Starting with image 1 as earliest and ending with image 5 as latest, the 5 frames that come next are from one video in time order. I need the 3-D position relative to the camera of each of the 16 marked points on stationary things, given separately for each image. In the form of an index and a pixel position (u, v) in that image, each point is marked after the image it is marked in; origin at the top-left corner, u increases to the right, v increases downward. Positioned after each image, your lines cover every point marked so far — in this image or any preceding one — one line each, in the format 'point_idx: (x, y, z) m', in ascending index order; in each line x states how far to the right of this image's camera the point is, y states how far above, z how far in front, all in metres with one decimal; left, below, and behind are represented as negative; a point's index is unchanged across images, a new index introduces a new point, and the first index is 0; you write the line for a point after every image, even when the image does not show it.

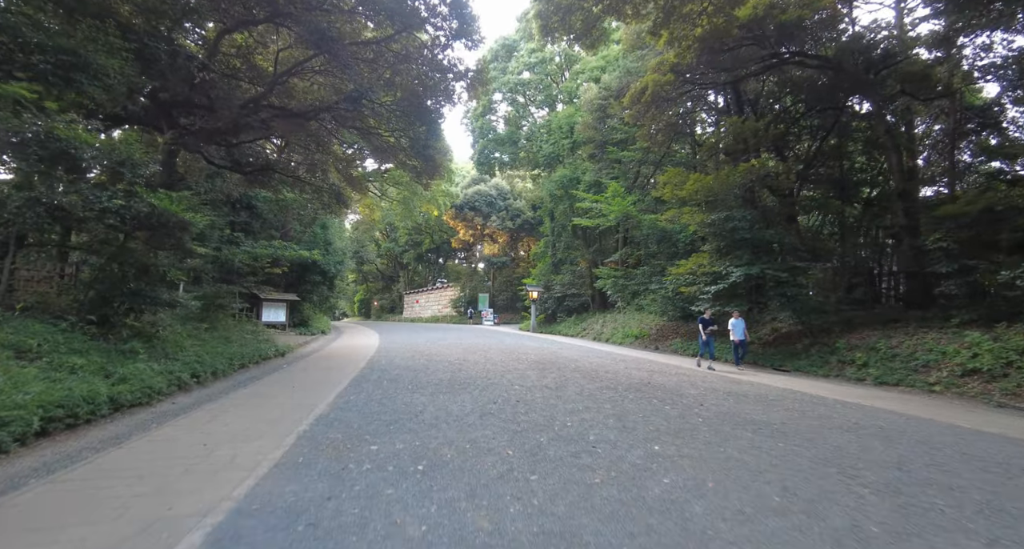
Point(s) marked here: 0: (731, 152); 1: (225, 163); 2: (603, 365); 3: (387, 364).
0: (+6.4, +3.6, +13.7) m
1: (-9.2, +3.5, +15.2) m
2: (+1.8, -1.8, +9.2) m
3: (-2.7, -1.9, +10.0) m
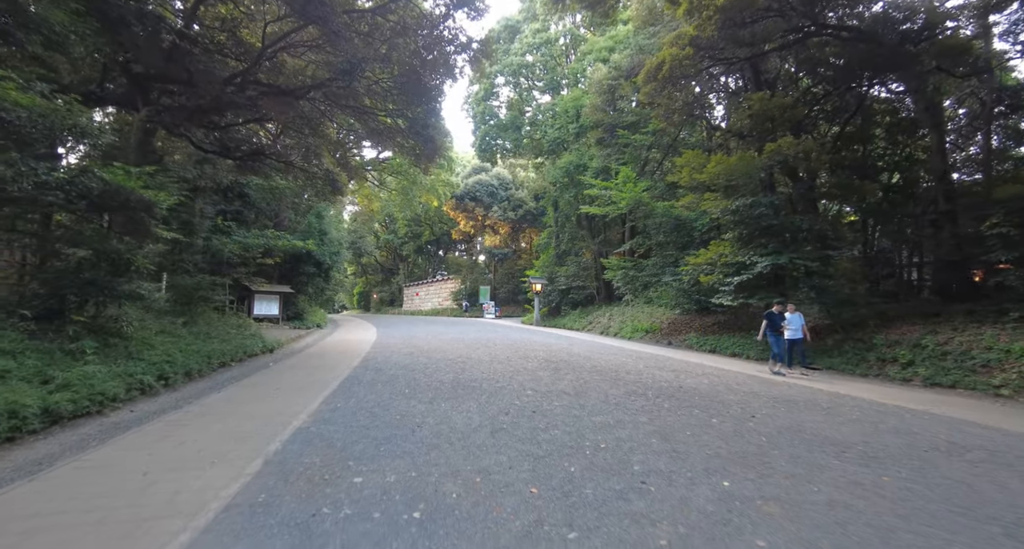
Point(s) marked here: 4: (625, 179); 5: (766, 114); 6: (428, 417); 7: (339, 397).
0: (+6.5, +3.8, +12.7) m
1: (-9.1, +3.8, +14.3) m
2: (+2.0, -1.6, +8.3) m
3: (-2.5, -1.7, +9.2) m
4: (+4.3, +3.6, +17.2) m
5: (+6.5, +4.2, +11.9) m
6: (-0.9, -1.5, +4.8) m
7: (-2.2, -1.6, +6.1) m
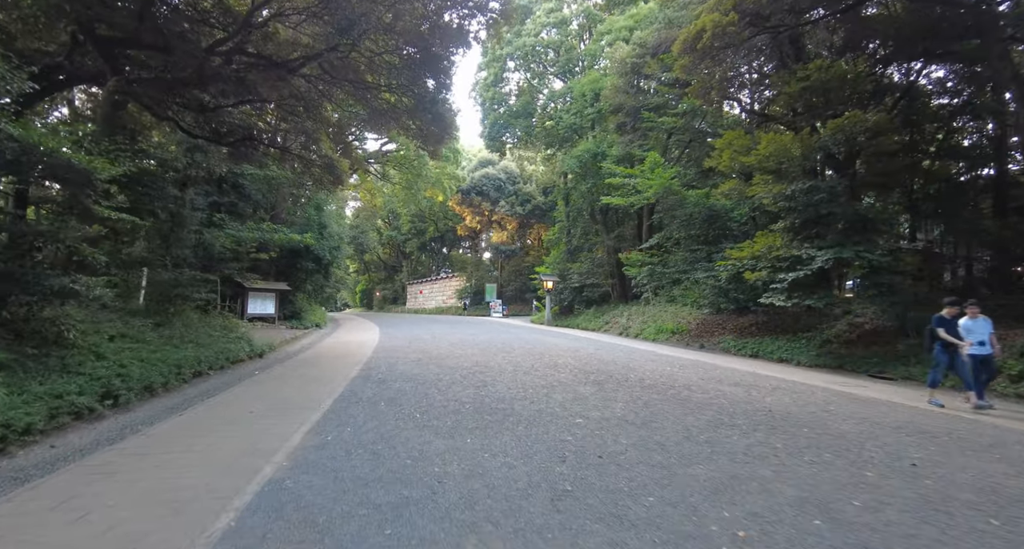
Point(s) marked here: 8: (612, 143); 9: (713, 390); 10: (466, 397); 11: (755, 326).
0: (+7.0, +3.9, +11.3) m
1: (-8.6, +4.0, +12.9) m
2: (+2.4, -1.6, +6.9) m
3: (-2.1, -1.6, +7.8) m
4: (+4.8, +3.7, +15.8) m
5: (+7.0, +4.3, +10.5) m
6: (-0.4, -1.4, +3.4) m
7: (-1.8, -1.5, +4.7) m
8: (+4.2, +5.5, +19.4) m
9: (+2.6, -1.5, +6.0) m
10: (-0.5, -1.5, +5.6) m
11: (+6.9, -1.5, +13.3) m
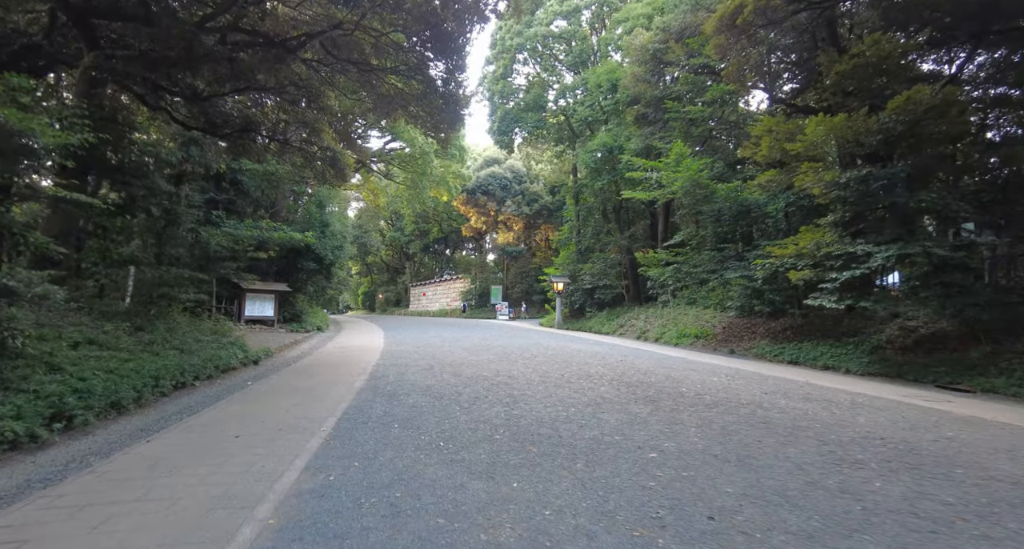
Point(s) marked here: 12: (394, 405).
0: (+7.4, +3.9, +10.3) m
1: (-8.2, +4.0, +12.0) m
2: (+2.8, -1.5, +5.9) m
3: (-1.7, -1.6, +6.8) m
4: (+5.2, +3.7, +14.9) m
5: (+7.4, +4.3, +9.5) m
6: (-0.1, -1.3, +2.4) m
7: (-1.4, -1.5, +3.7) m
8: (+4.6, +5.5, +18.4) m
9: (+3.0, -1.5, +5.1) m
10: (-0.1, -1.4, +4.6) m
11: (+7.3, -1.4, +12.2) m
12: (-1.4, -1.5, +5.4) m
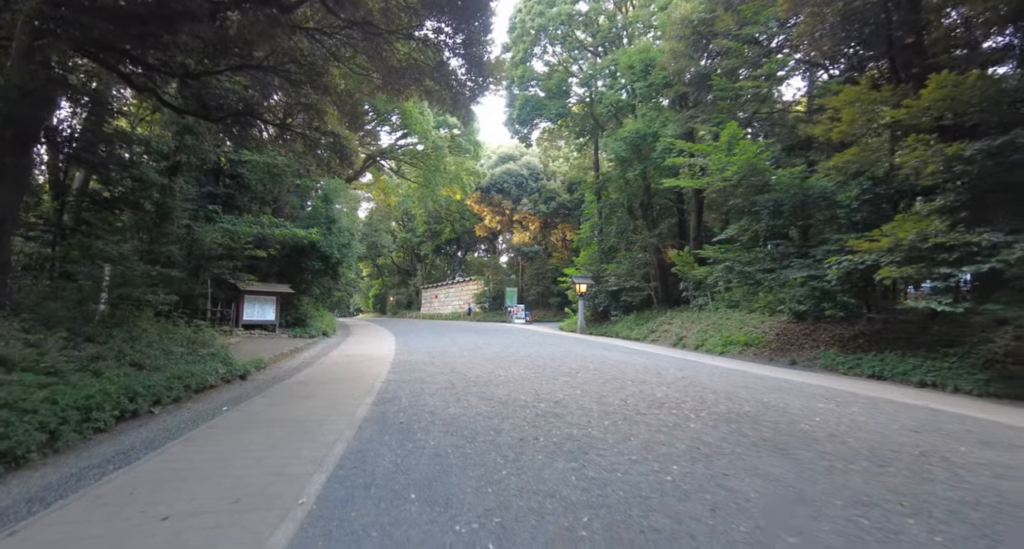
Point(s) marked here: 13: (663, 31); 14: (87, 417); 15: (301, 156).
0: (+8.0, +4.0, +8.6) m
1: (-7.5, +4.0, +10.6) m
2: (+3.3, -1.4, +4.3) m
3: (-1.1, -1.5, +5.3) m
4: (+6.0, +3.7, +13.2) m
5: (+8.0, +4.3, +7.8) m
6: (+0.4, -1.2, +0.8) m
7: (-0.9, -1.4, +2.2) m
8: (+5.4, +5.4, +16.8) m
9: (+3.5, -1.4, +3.4) m
10: (+0.4, -1.4, +3.0) m
11: (+8.0, -1.4, +10.5) m
12: (-0.8, -1.4, +3.8) m
13: (+5.0, +8.0, +15.5) m
14: (-3.9, -1.3, +4.3) m
15: (-6.2, +3.5, +13.8) m
